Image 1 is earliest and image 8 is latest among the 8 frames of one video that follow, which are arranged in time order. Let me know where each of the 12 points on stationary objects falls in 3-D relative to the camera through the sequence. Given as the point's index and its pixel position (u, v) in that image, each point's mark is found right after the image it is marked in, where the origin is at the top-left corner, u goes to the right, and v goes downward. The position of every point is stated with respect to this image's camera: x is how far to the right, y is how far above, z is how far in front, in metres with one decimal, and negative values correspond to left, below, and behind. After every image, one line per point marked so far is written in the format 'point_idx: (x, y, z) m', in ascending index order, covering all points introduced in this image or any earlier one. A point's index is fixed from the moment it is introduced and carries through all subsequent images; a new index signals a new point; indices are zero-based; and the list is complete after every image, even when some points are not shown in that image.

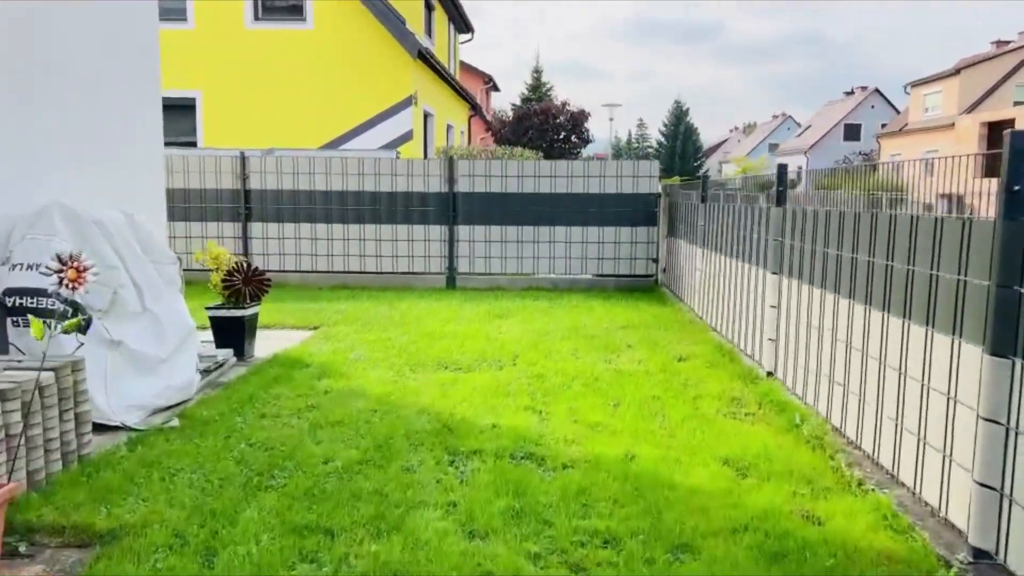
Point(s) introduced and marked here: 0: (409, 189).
0: (-1.4, +1.4, +11.2) m
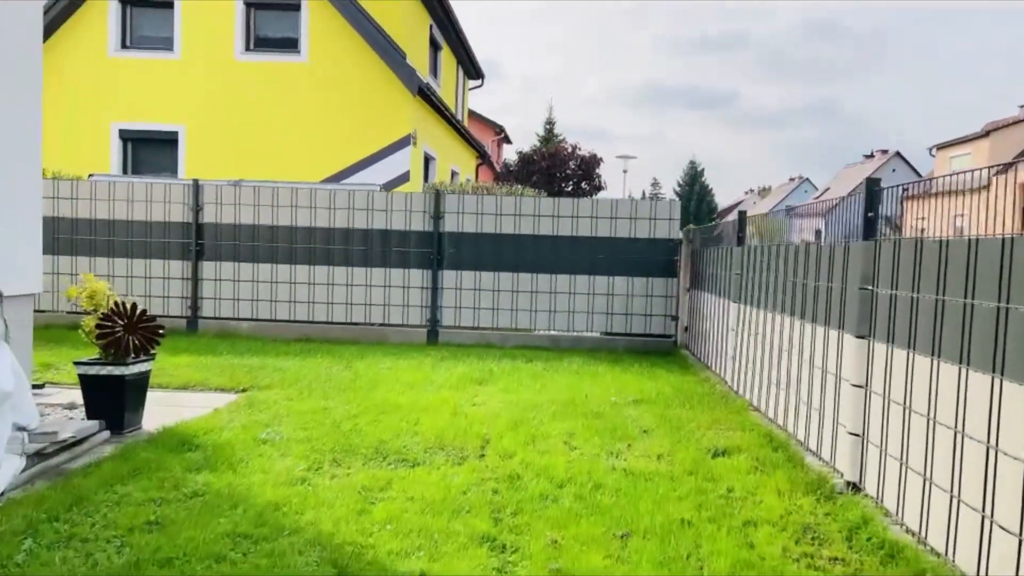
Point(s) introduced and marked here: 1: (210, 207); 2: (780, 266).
0: (-1.5, +0.7, +9.6) m
1: (-3.5, +1.0, +9.6) m
2: (+1.8, +0.2, +5.6) m
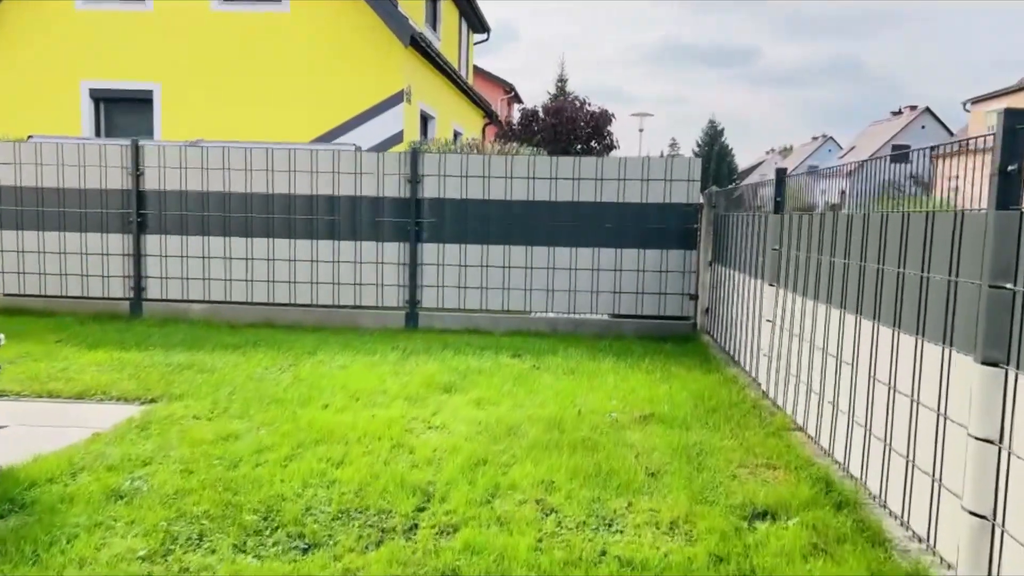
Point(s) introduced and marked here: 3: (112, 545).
0: (-1.6, +1.0, +8.2) m
1: (-3.6, +1.2, +8.3) m
2: (+1.6, +0.2, +4.2) m
3: (-1.4, -0.9, +2.8) m
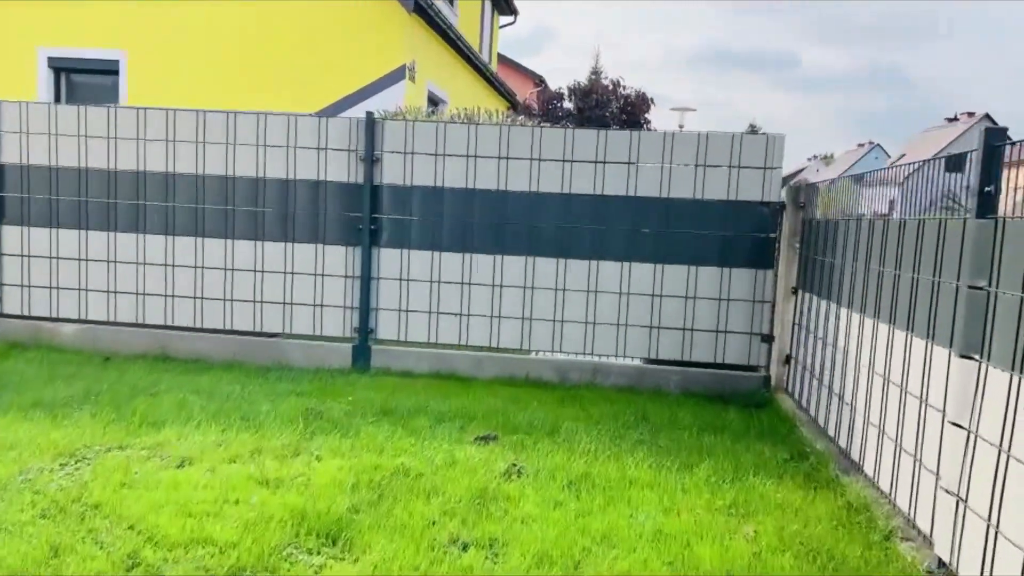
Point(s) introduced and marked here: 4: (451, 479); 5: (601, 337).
0: (-1.6, +0.8, +5.8) m
1: (-3.6, +1.1, +6.0) m
2: (+1.4, 0.0, +1.7) m
3: (-1.7, -1.0, +0.4) m
4: (-0.2, -0.8, +3.3) m
5: (+0.6, -0.3, +5.7) m
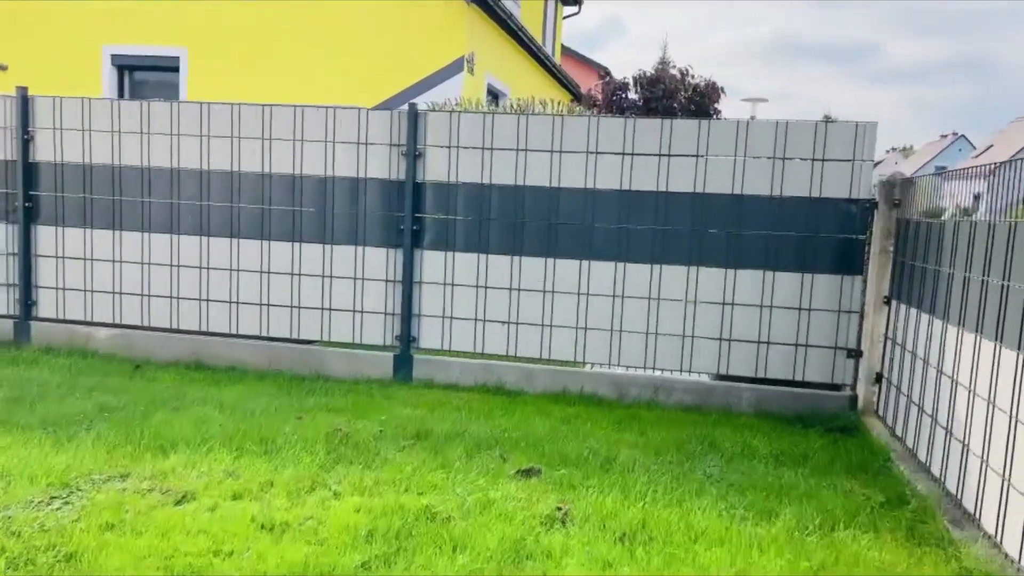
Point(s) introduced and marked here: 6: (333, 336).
0: (-1.2, +0.8, +5.4) m
1: (-3.3, +1.1, +5.7) m
2: (+1.5, -0.1, +1.1) m
3: (-1.7, -1.1, +0.1) m
4: (-0.1, -0.8, +2.8) m
5: (+1.0, -0.4, +5.1) m
6: (-1.2, -0.3, +5.5) m
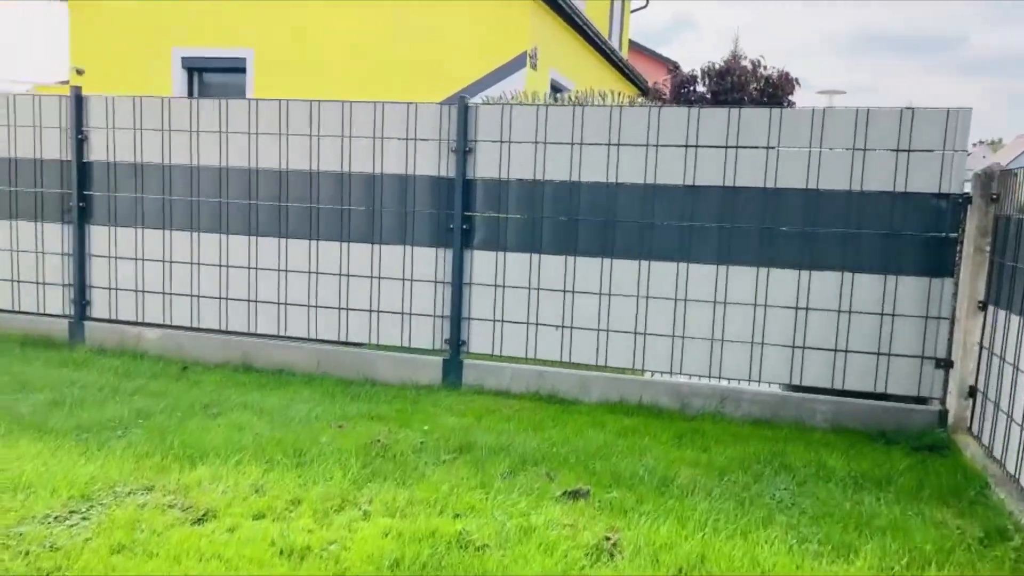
0: (-0.9, +0.8, +5.2) m
1: (-2.9, +1.1, +5.7) m
2: (+1.4, -0.1, +0.7) m
3: (-1.8, -1.1, 0.0) m
4: (0.0, -0.8, +2.5) m
5: (+1.3, -0.4, +4.8) m
6: (-0.9, -0.3, +5.4) m
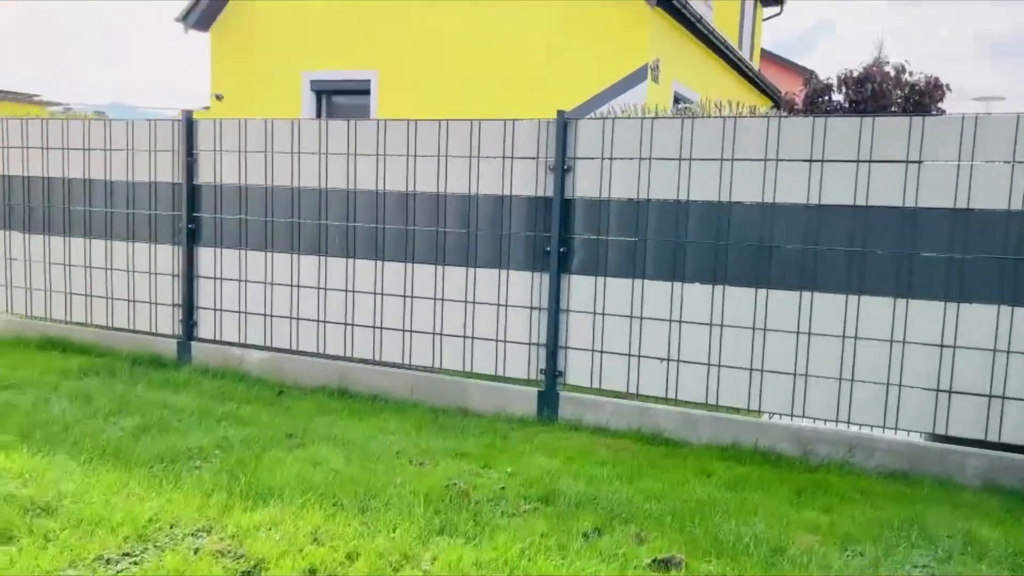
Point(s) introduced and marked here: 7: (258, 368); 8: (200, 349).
0: (-0.2, +0.6, +5.0) m
1: (-2.2, +0.9, +5.8) m
2: (+1.3, -0.2, +0.1) m
3: (-2.0, -1.2, -0.1) m
4: (+0.2, -1.0, +2.2) m
5: (+1.8, -0.6, +4.2) m
6: (-0.2, -0.5, +5.1) m
7: (-1.8, -0.6, +5.7) m
8: (-2.3, -0.4, +5.9) m
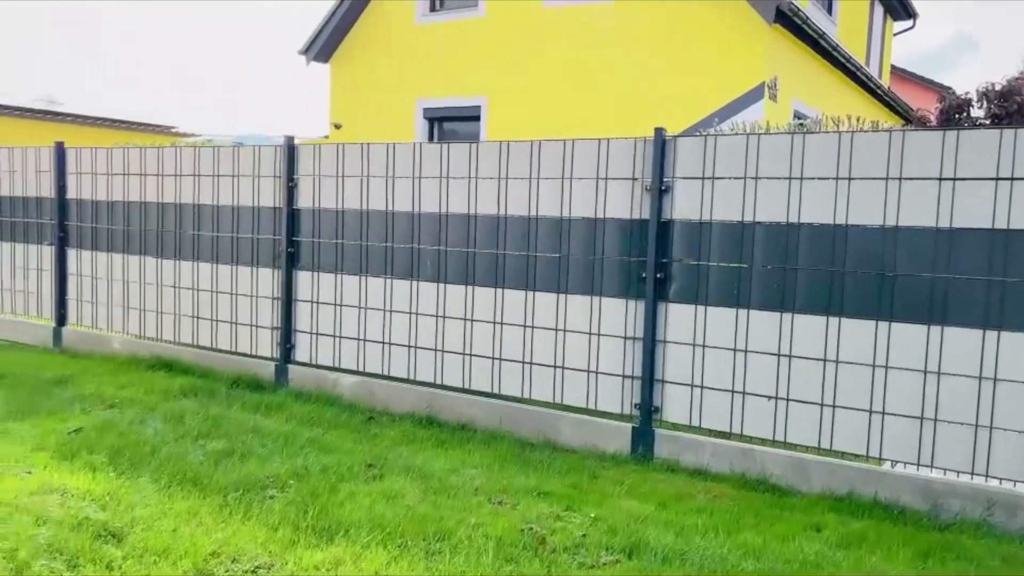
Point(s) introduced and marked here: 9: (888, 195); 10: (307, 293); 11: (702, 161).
0: (+0.3, +0.4, +4.8) m
1: (-1.5, +0.8, +5.8) m
2: (+1.2, -0.2, -0.3) m
3: (-2.2, -1.1, -0.1) m
4: (+0.3, -1.0, +1.9) m
5: (+2.2, -0.7, +3.6) m
6: (+0.3, -0.7, +4.8) m
7: (-1.1, -0.7, +5.7) m
8: (-1.6, -0.6, +5.9) m
9: (+1.8, +0.4, +3.8) m
10: (-1.5, 0.0, +5.9) m
11: (+1.0, +0.7, +4.3) m
